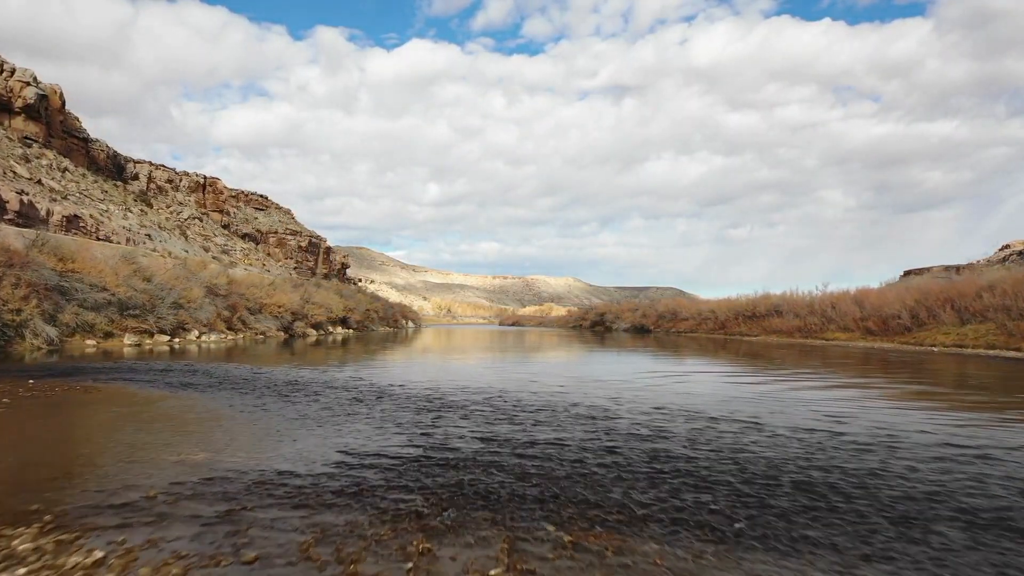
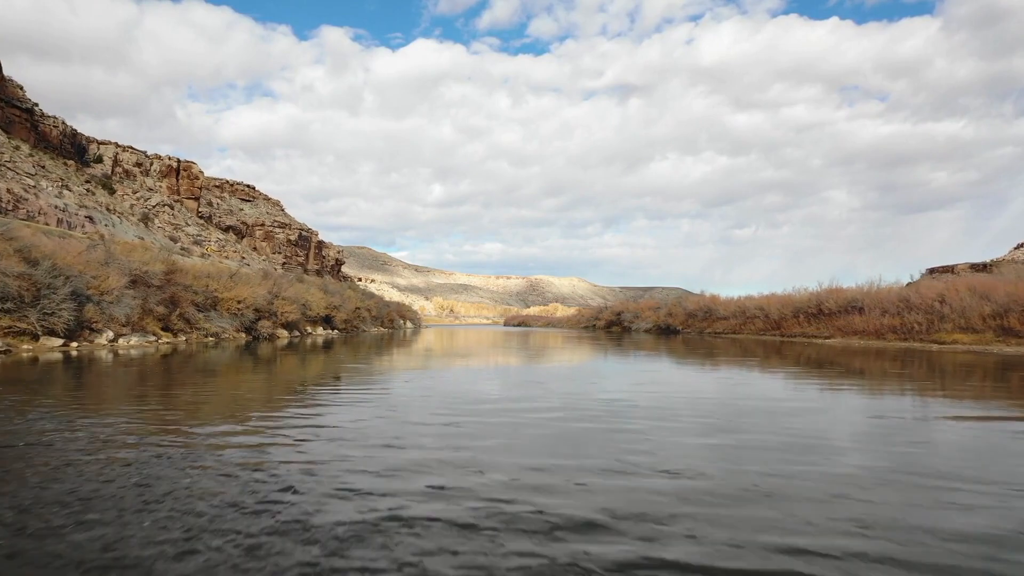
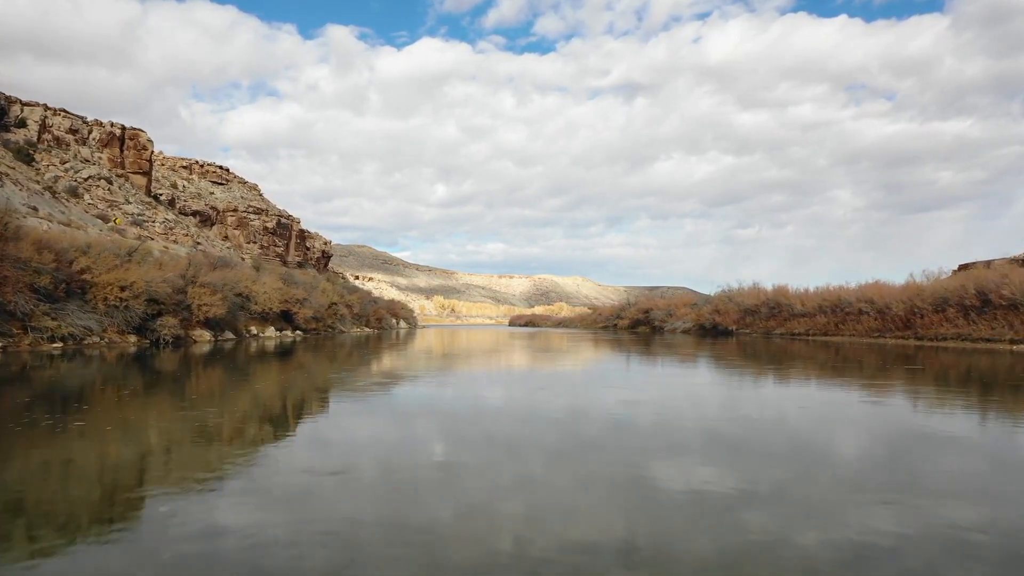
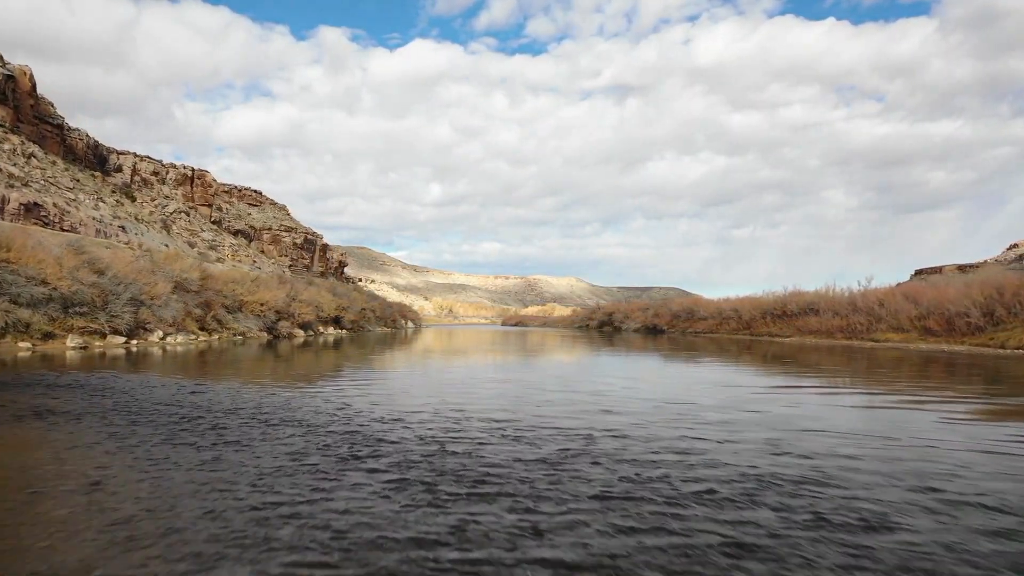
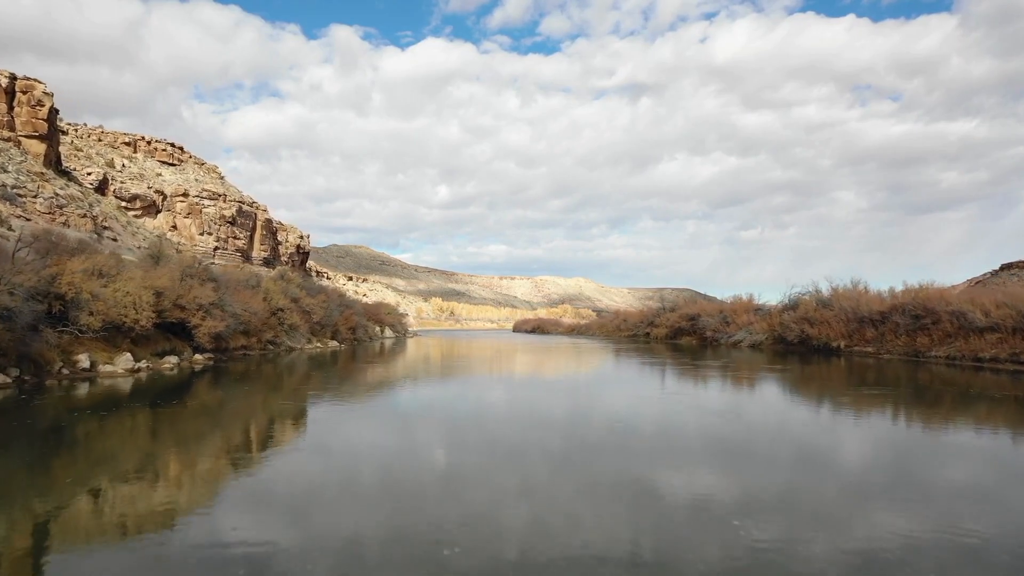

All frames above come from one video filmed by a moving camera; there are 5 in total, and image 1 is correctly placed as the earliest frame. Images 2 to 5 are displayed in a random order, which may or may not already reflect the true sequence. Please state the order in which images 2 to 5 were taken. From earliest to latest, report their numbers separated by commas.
4, 2, 3, 5
